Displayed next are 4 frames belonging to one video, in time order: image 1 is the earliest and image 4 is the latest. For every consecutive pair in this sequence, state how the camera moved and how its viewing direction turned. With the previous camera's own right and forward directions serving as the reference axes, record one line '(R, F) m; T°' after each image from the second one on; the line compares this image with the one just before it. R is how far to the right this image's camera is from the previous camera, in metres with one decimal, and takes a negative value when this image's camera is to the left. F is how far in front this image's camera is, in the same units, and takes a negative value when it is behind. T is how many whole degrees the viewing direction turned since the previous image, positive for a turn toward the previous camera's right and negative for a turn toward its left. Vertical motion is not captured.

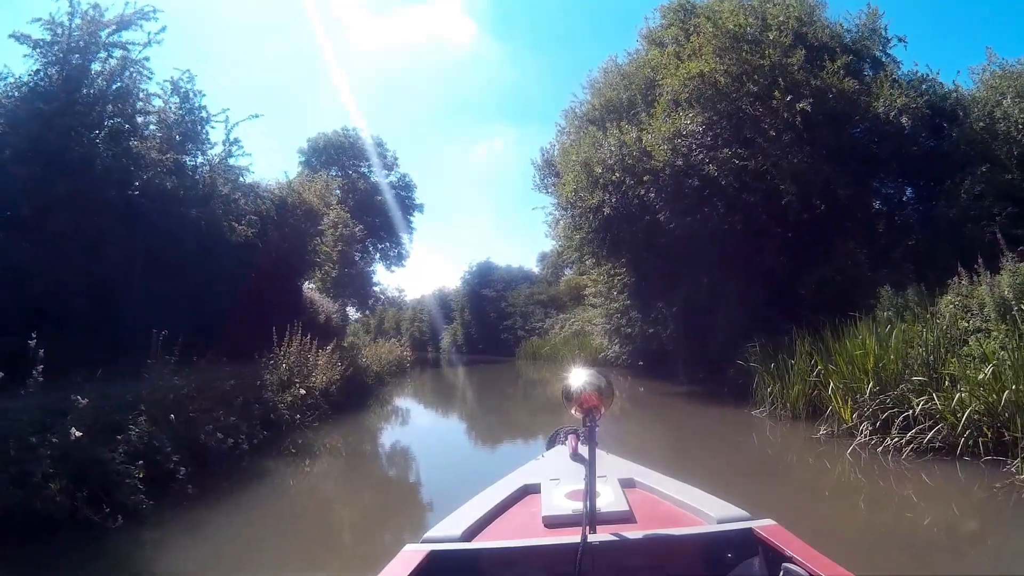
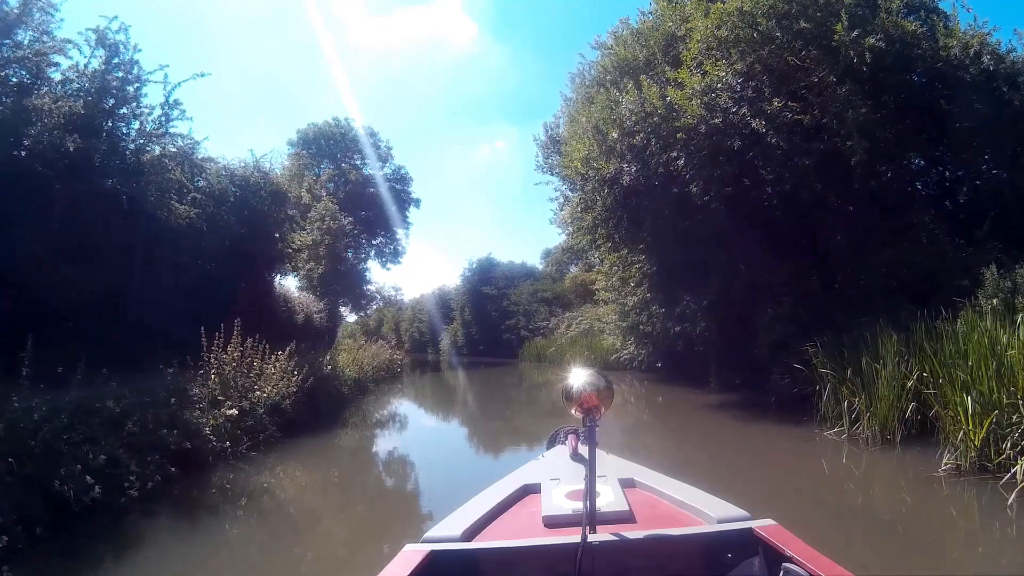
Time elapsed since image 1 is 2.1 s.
(+0.1, +1.4) m; 0°
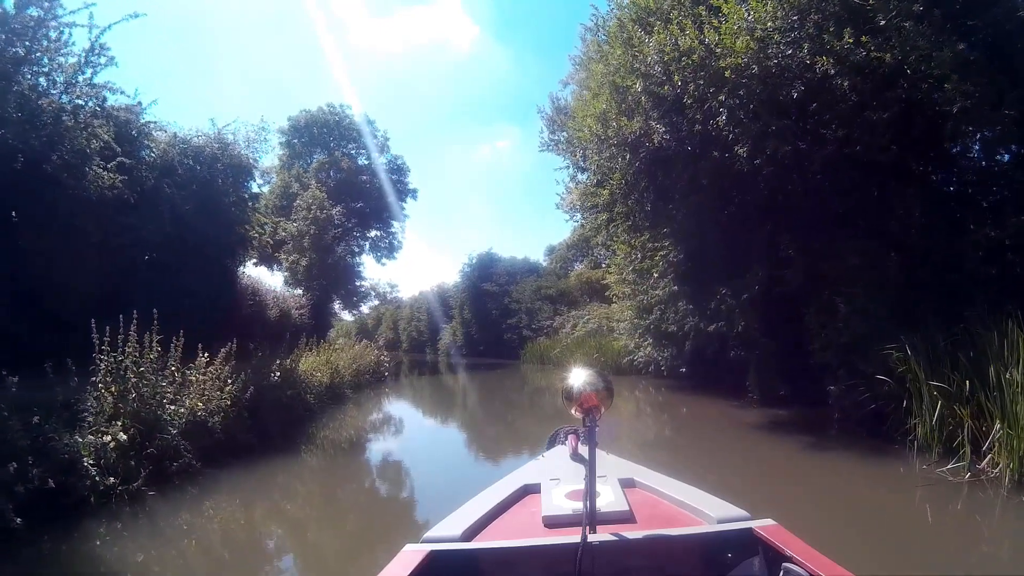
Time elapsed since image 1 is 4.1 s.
(0.0, +1.3) m; 0°
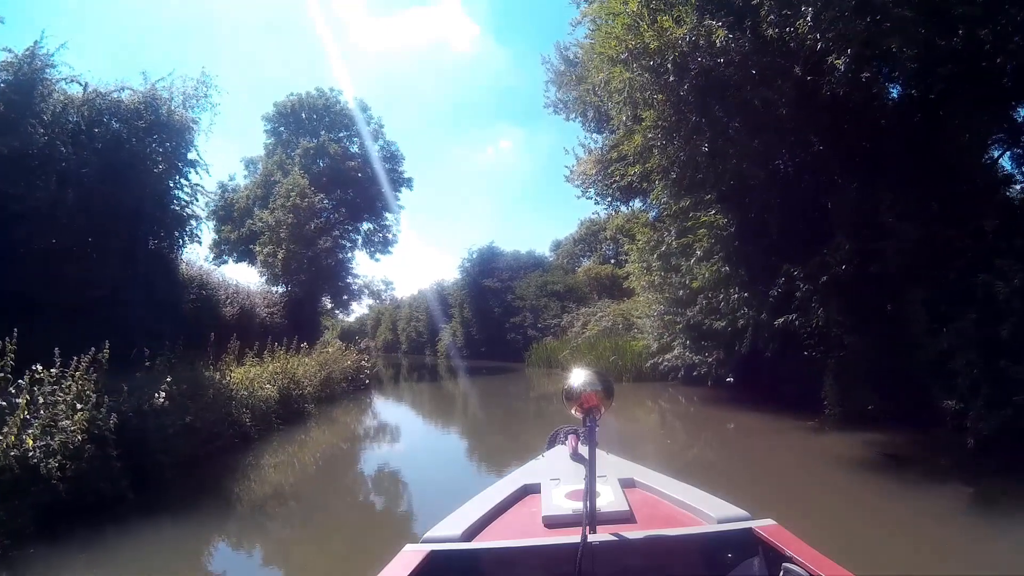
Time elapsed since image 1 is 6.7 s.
(0.0, +1.5) m; 0°
